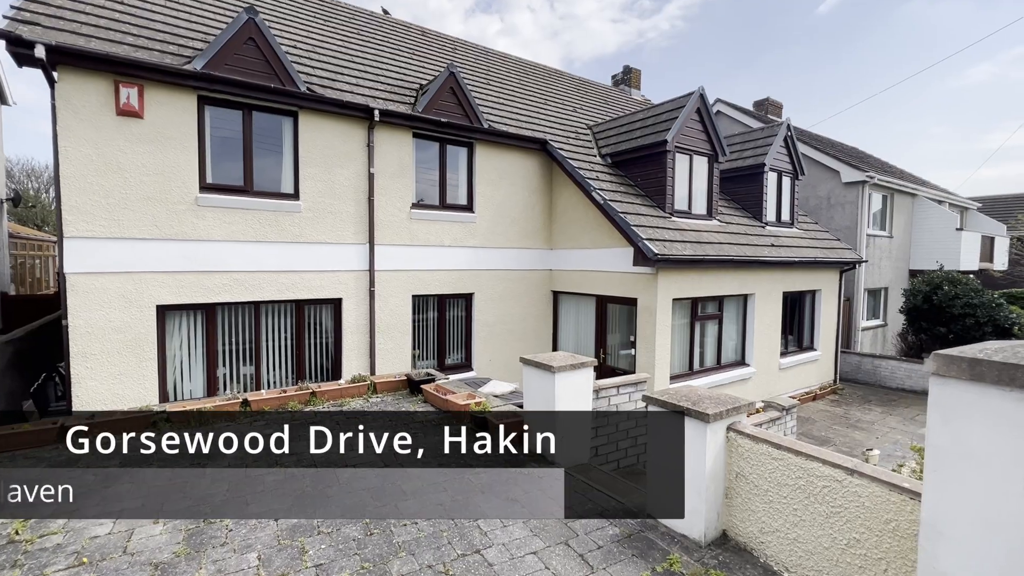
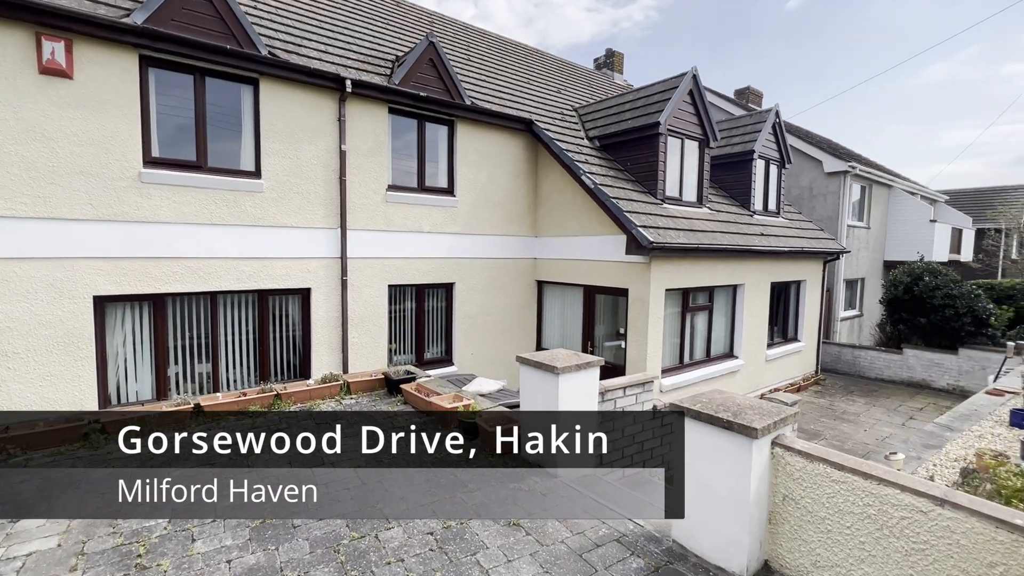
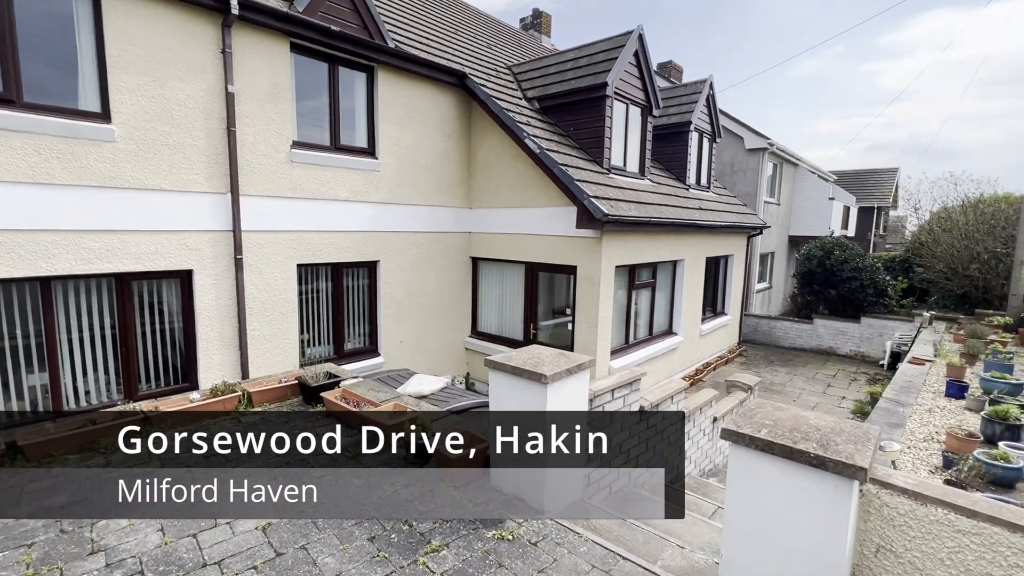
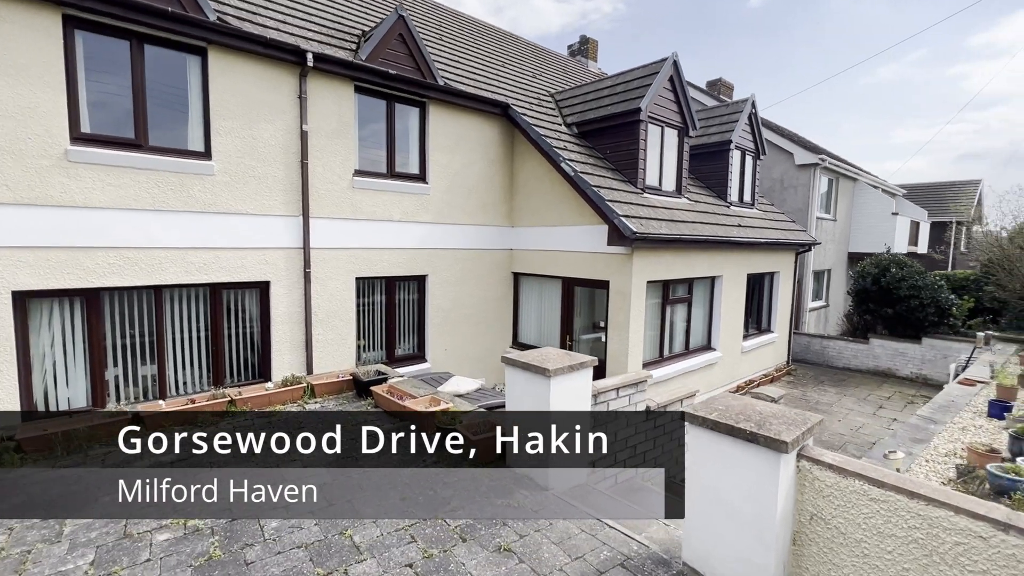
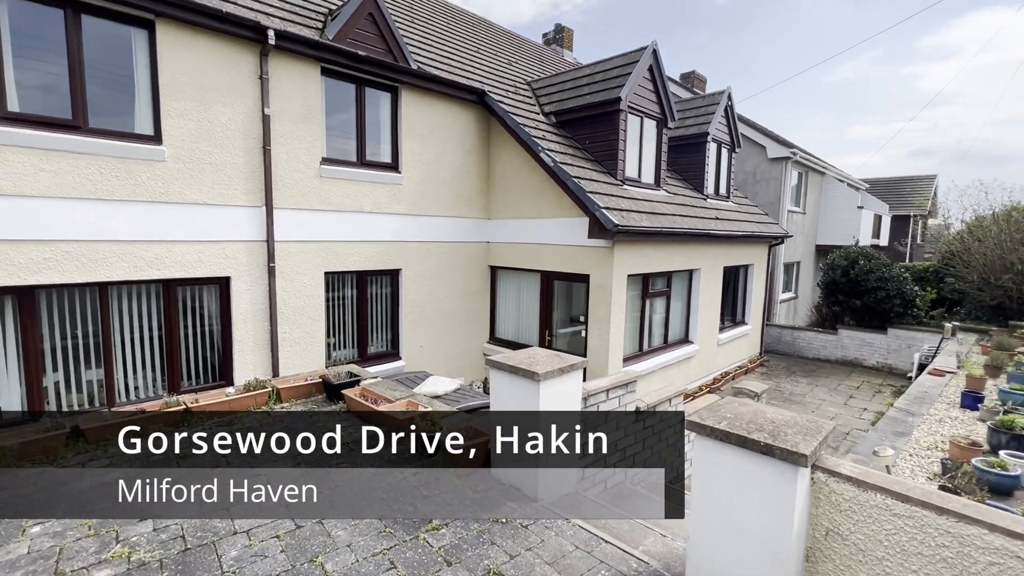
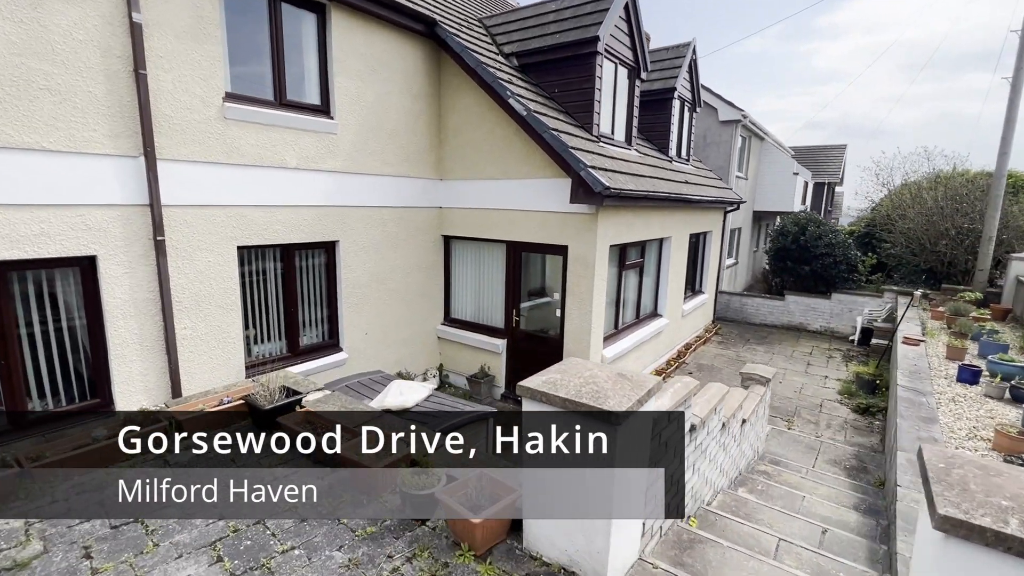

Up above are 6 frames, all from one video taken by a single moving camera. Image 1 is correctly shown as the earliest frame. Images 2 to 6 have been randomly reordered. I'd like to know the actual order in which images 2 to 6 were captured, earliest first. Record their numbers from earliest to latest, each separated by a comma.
2, 4, 5, 3, 6
